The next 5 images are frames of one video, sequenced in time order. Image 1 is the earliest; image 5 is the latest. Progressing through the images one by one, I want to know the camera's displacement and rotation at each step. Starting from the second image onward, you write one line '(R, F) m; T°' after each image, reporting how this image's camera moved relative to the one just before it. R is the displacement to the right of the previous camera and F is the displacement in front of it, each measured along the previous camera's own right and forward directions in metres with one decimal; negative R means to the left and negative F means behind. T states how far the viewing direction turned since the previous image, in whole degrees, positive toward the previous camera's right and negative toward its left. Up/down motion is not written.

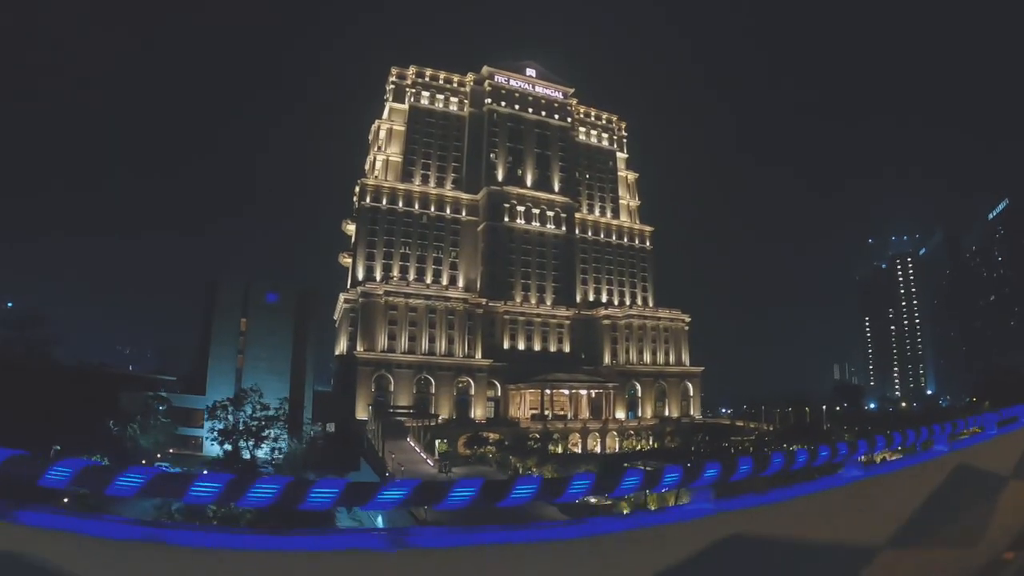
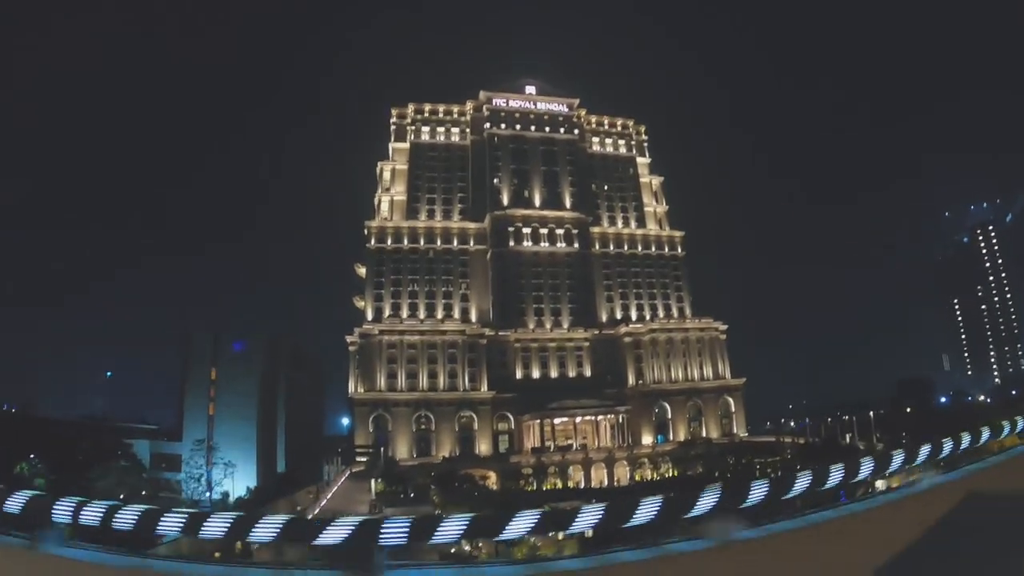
(+12.0, +3.2) m; -13°
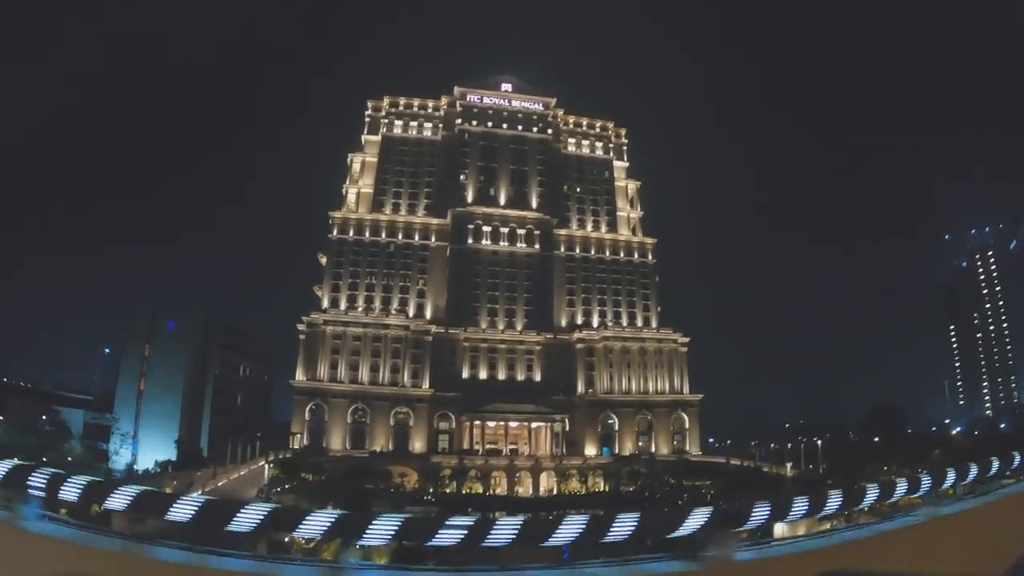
(+8.3, +1.3) m; -5°
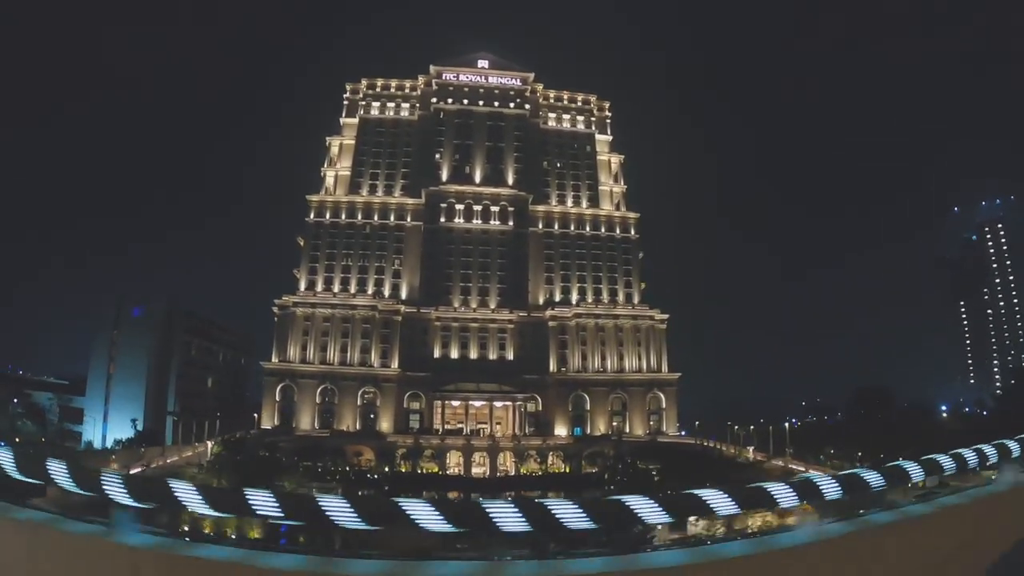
(+6.9, +1.3) m; -5°
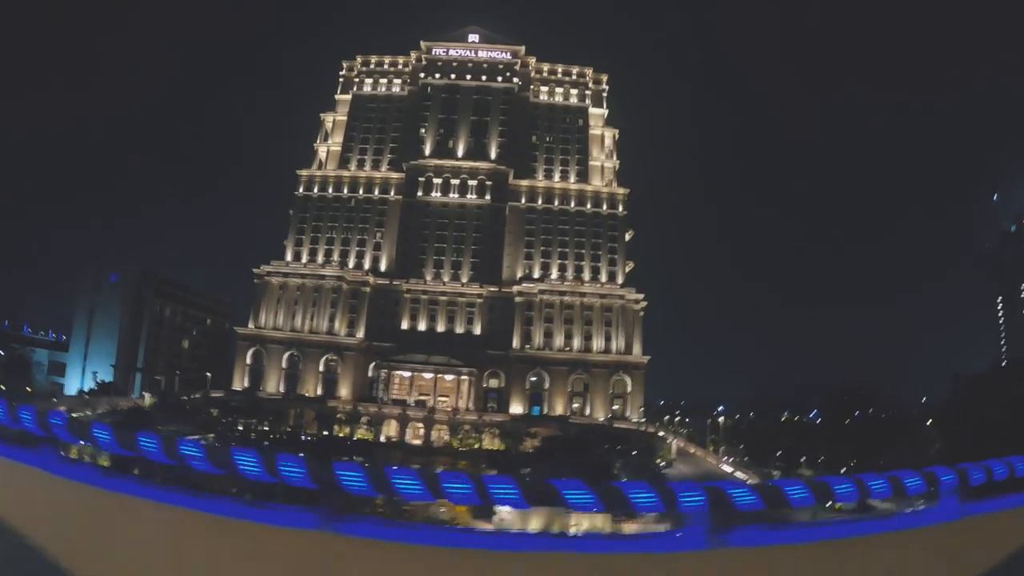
(+10.4, +2.0) m; -9°
